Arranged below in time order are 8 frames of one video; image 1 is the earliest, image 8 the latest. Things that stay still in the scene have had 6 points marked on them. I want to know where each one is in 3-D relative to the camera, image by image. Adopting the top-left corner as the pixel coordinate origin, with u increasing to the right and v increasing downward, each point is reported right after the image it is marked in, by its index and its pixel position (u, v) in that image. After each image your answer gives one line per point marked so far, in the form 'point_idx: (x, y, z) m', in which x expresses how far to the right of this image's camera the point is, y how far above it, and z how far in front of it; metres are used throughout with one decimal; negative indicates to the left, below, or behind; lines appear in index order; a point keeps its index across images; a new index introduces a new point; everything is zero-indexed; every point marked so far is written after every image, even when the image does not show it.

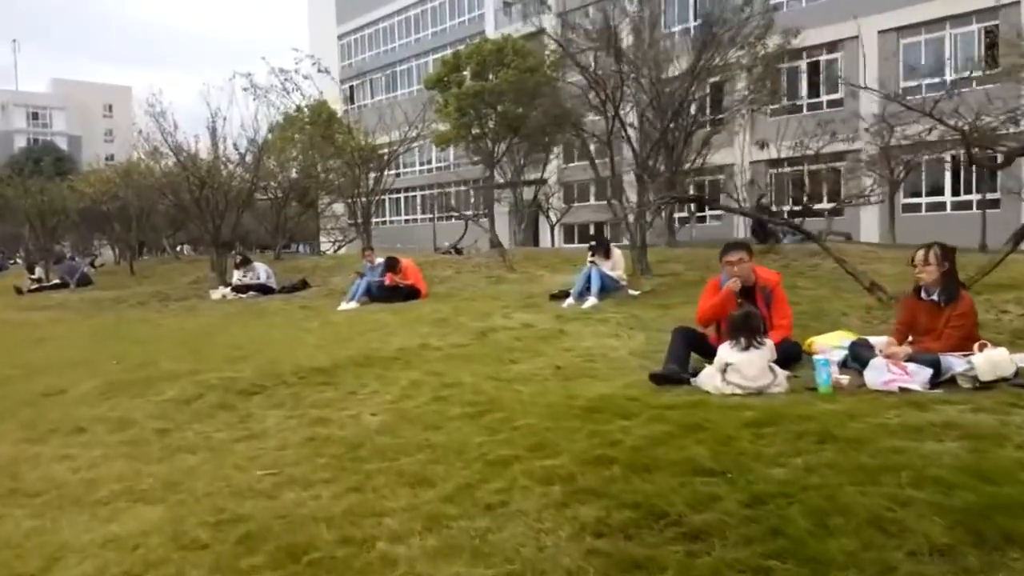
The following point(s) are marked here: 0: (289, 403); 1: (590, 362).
0: (-1.4, -0.7, +5.3) m
1: (+0.5, -0.5, +5.7) m
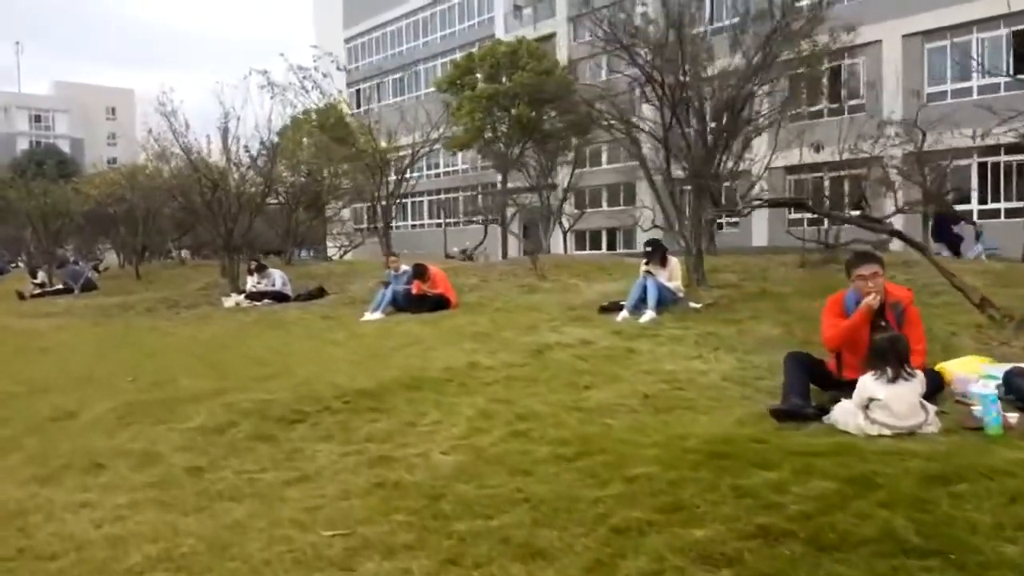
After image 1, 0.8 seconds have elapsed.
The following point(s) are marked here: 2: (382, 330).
0: (-0.9, -0.8, +4.6) m
1: (+1.0, -0.6, +4.9) m
2: (-1.5, -0.5, +9.5) m
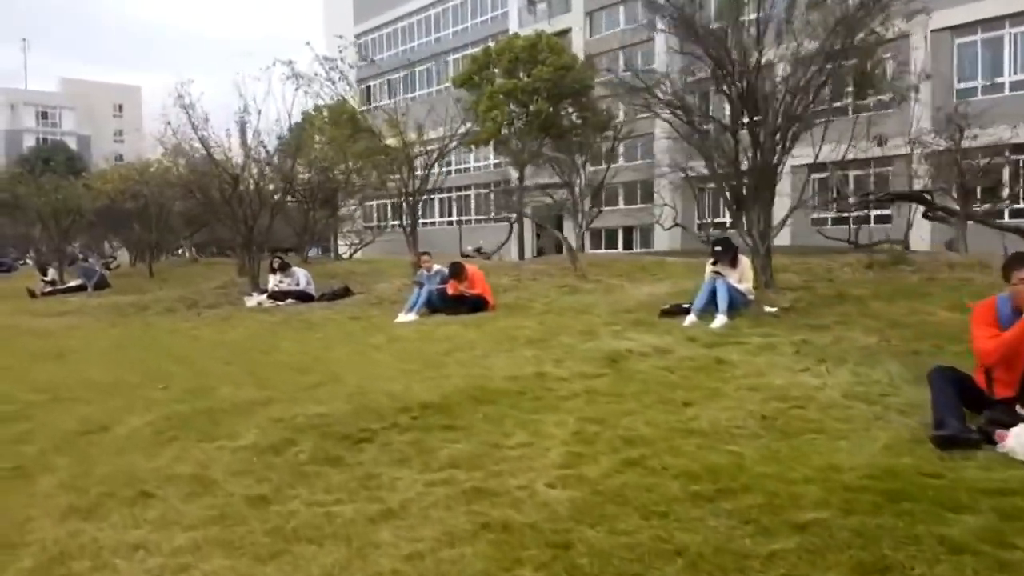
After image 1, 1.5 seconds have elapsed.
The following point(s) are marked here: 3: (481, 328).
0: (-0.5, -0.8, +4.1) m
1: (+1.5, -0.6, +4.4) m
2: (-0.9, -0.5, +8.9) m
3: (-0.3, -0.4, +8.7) m
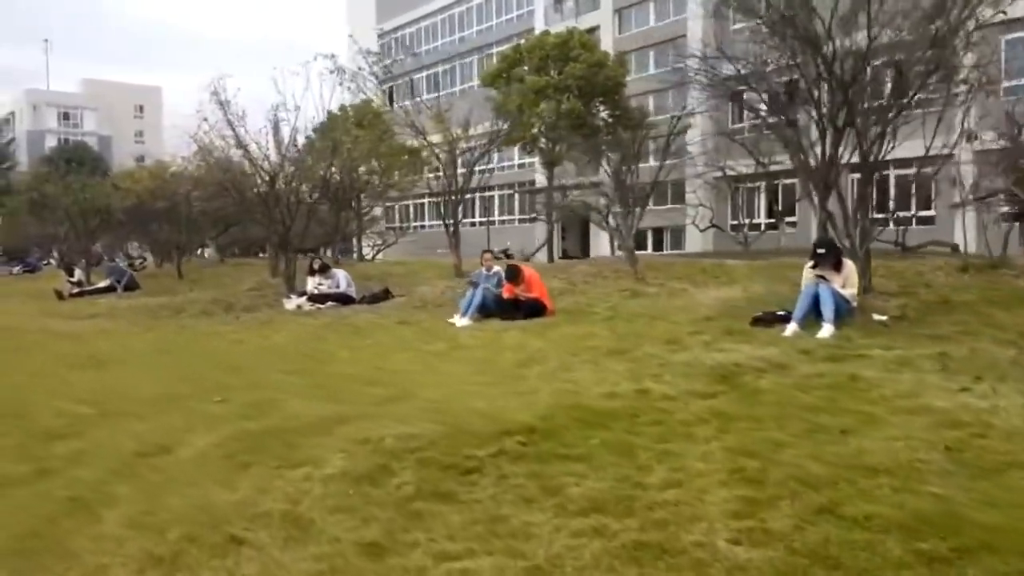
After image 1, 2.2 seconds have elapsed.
0: (+0.1, -0.9, +3.5) m
1: (+2.1, -0.7, +3.7) m
2: (-0.3, -0.5, +8.4) m
3: (+0.4, -0.5, +8.1) m
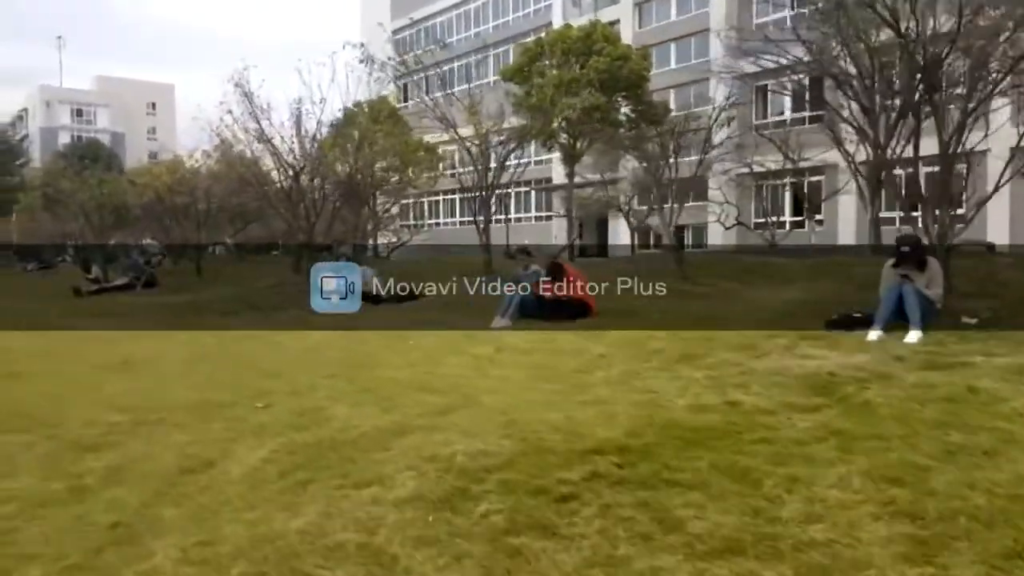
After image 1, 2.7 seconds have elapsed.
0: (+0.6, -0.9, +3.0) m
1: (+2.5, -0.7, +3.3) m
2: (+0.2, -0.5, +7.9) m
3: (+0.8, -0.5, +7.7) m
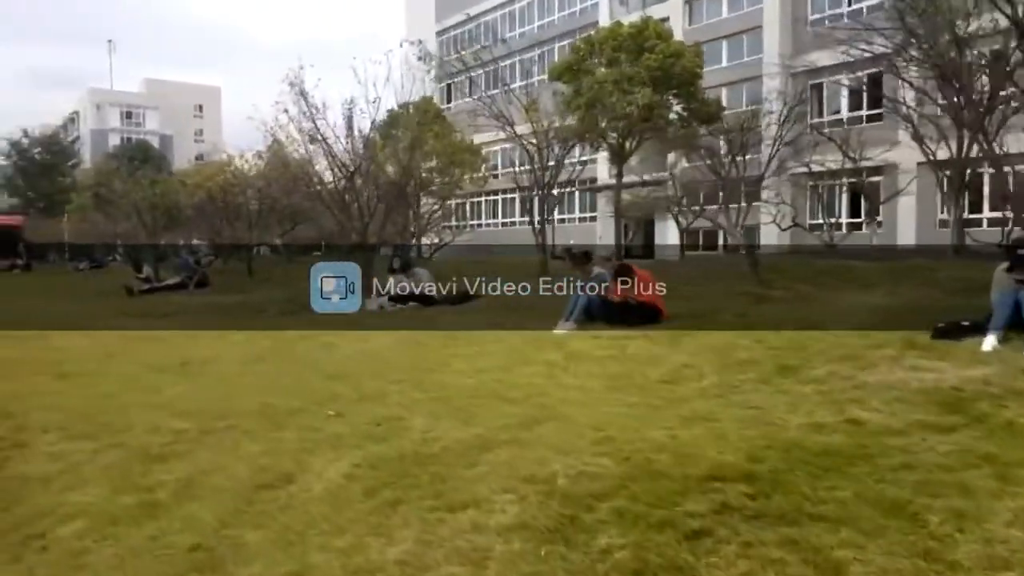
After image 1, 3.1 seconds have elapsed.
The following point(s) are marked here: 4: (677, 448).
0: (+1.0, -0.9, +2.6) m
1: (+3.0, -0.7, +2.8) m
2: (+0.9, -0.5, +7.5) m
3: (+1.5, -0.5, +7.3) m
4: (+0.8, -0.8, +4.0) m
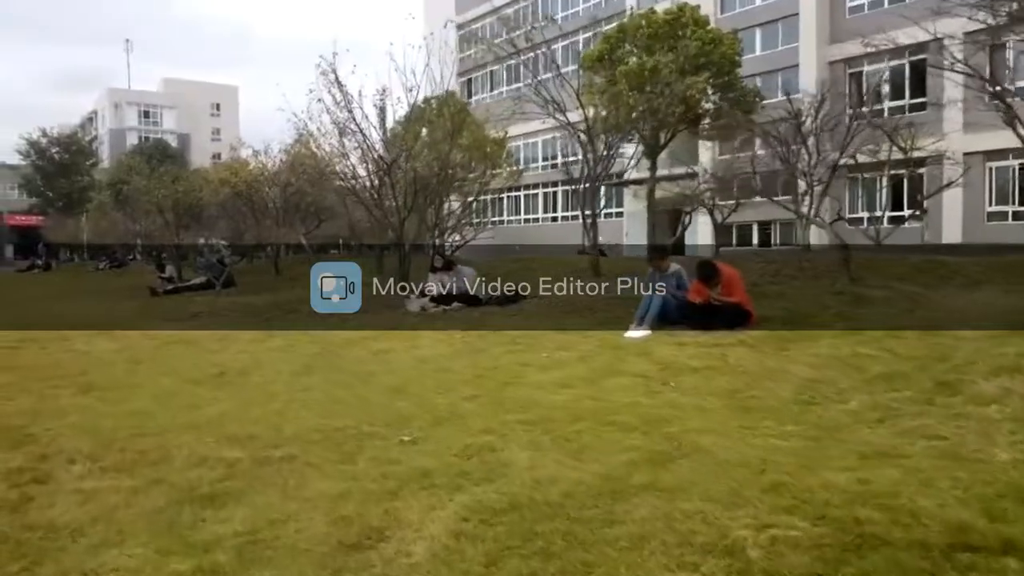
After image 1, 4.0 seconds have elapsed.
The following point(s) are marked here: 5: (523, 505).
0: (+1.5, -0.9, +1.7) m
1: (+3.5, -0.7, +1.8) m
2: (+1.5, -0.5, +6.6) m
3: (+2.1, -0.5, +6.3) m
4: (+1.4, -0.8, +3.1) m
5: (0.0, -0.9, +3.4) m
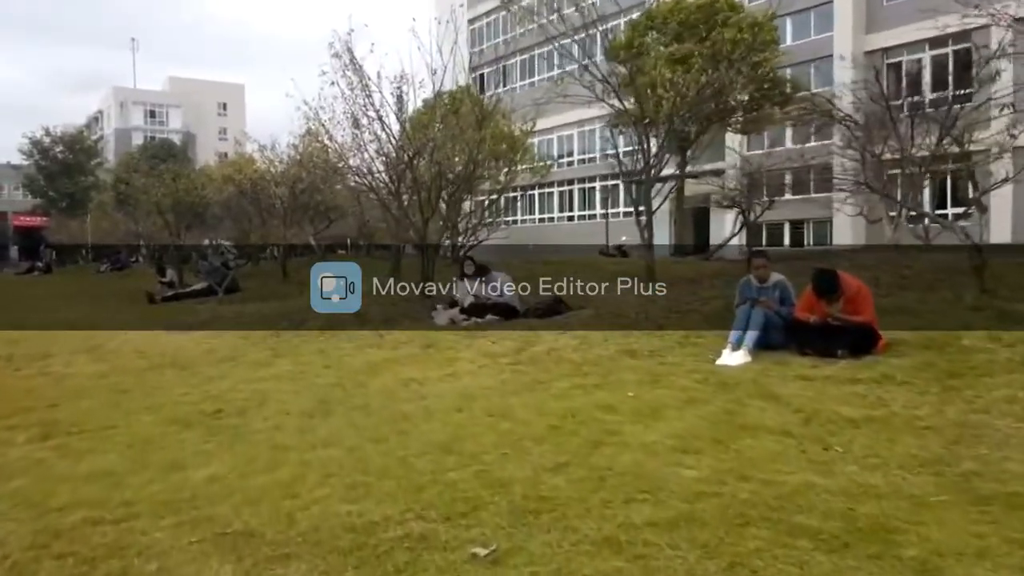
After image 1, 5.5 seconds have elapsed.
0: (+2.0, -1.1, +0.1) m
1: (+4.0, -0.9, +0.2) m
2: (+2.0, -0.7, +5.0) m
3: (+2.6, -0.6, +4.7) m
4: (+1.9, -0.9, +1.4) m
5: (+0.5, -1.0, +1.8) m
